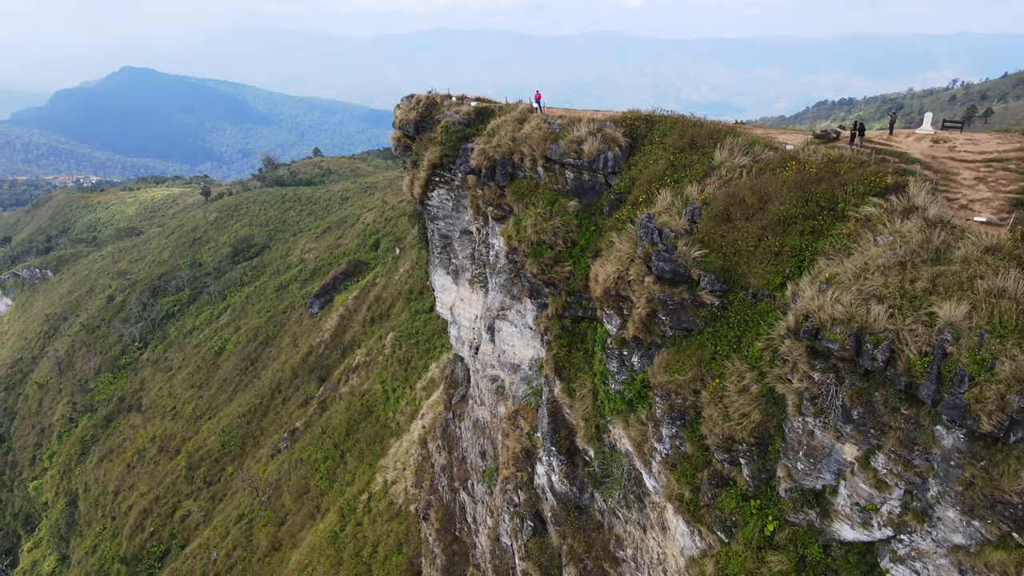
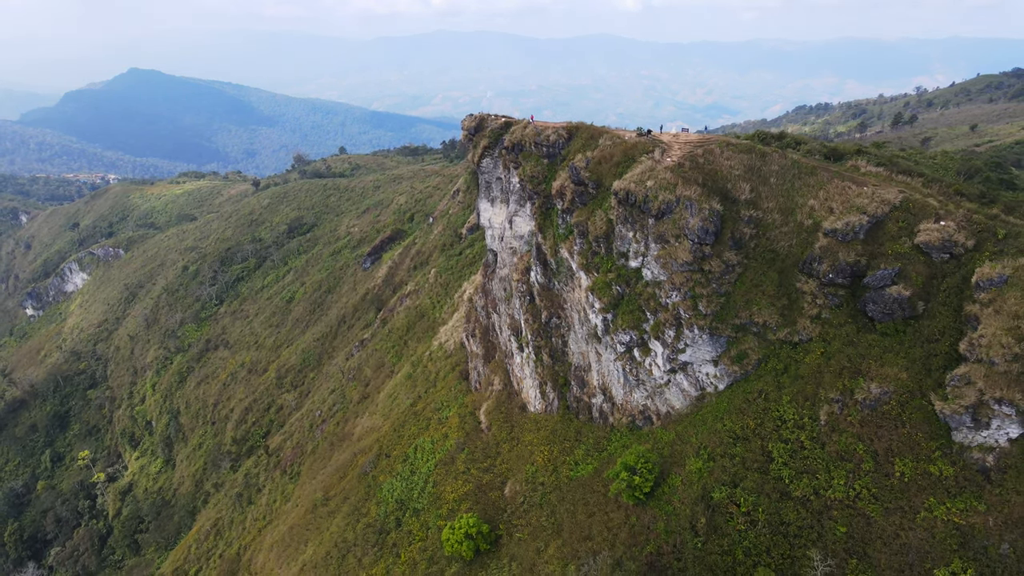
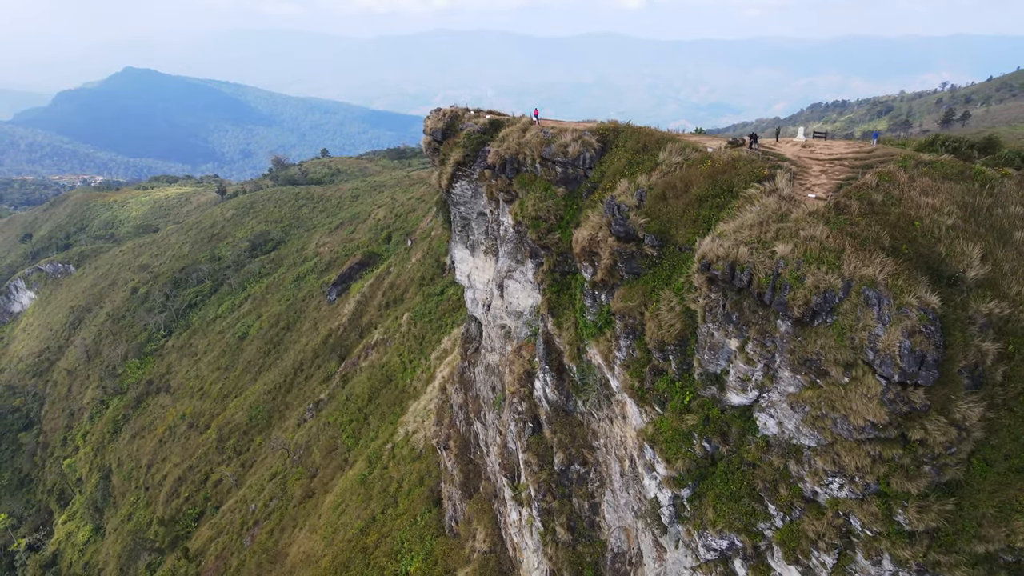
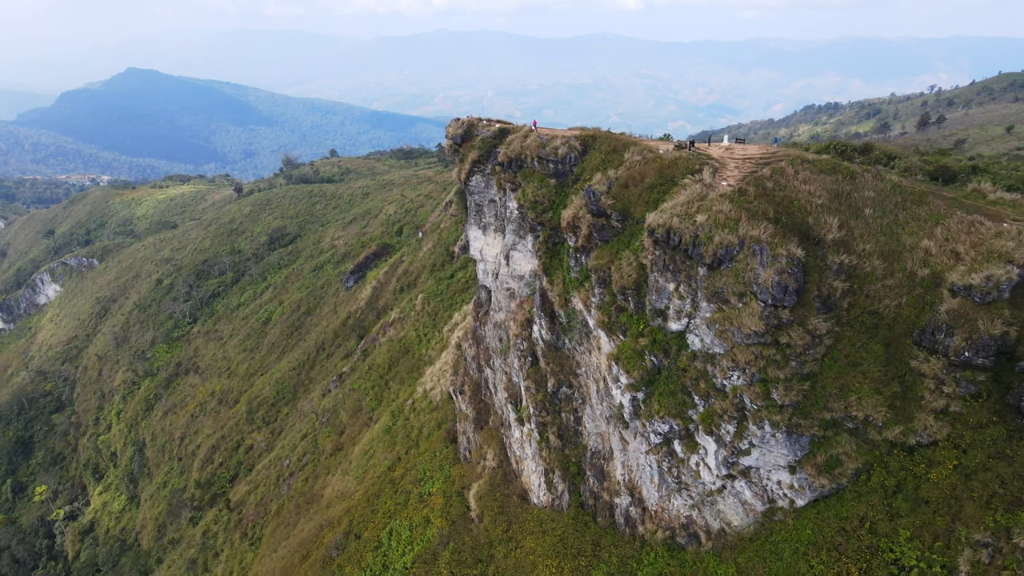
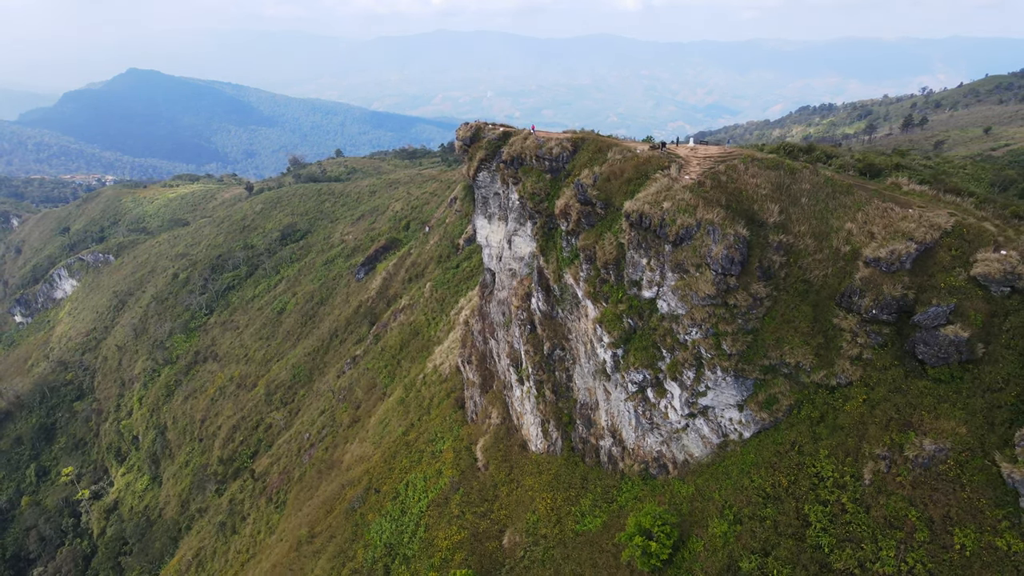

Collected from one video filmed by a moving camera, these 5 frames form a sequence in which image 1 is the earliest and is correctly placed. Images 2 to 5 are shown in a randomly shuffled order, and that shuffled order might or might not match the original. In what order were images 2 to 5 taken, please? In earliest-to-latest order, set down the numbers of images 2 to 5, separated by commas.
3, 4, 5, 2
